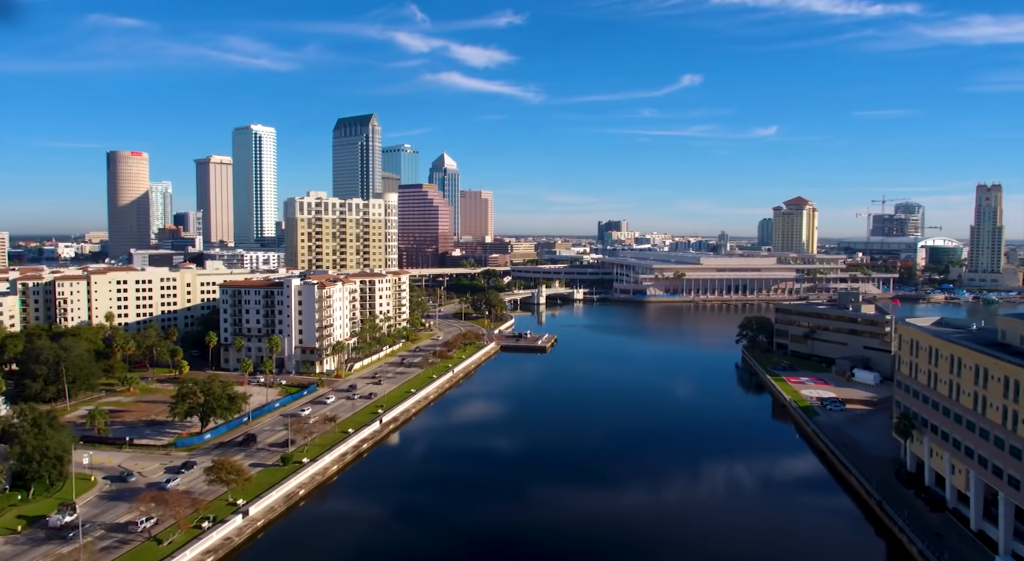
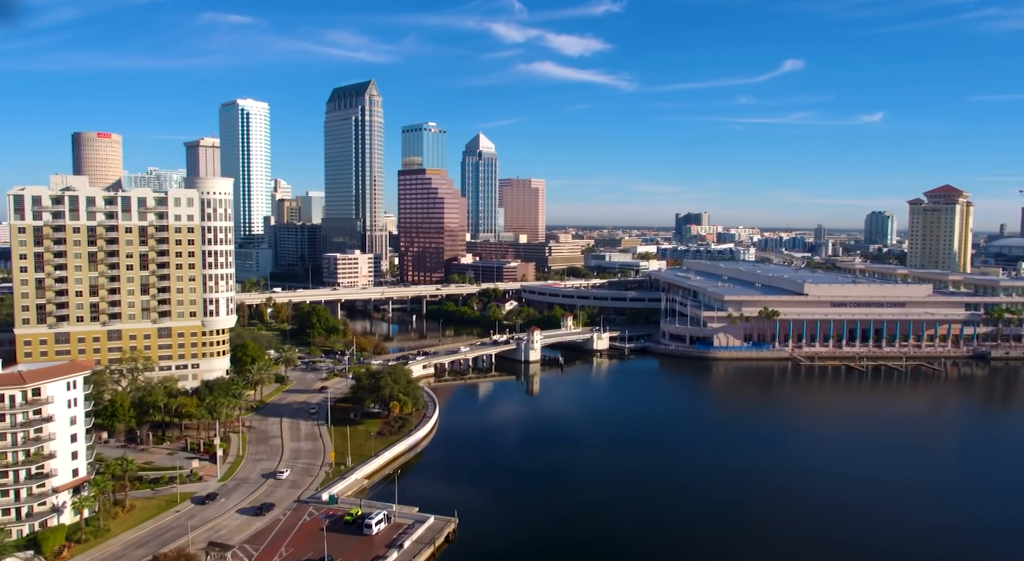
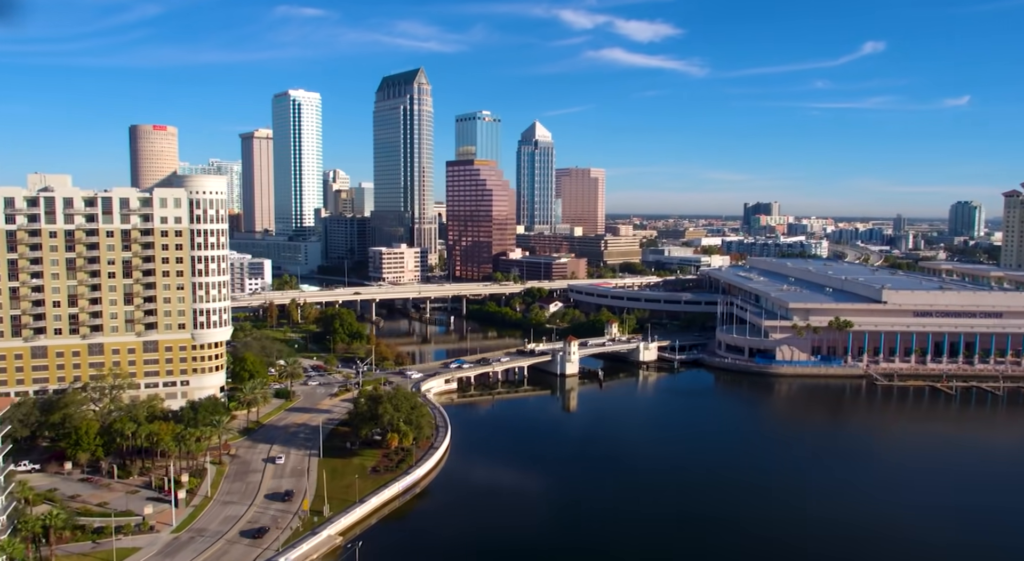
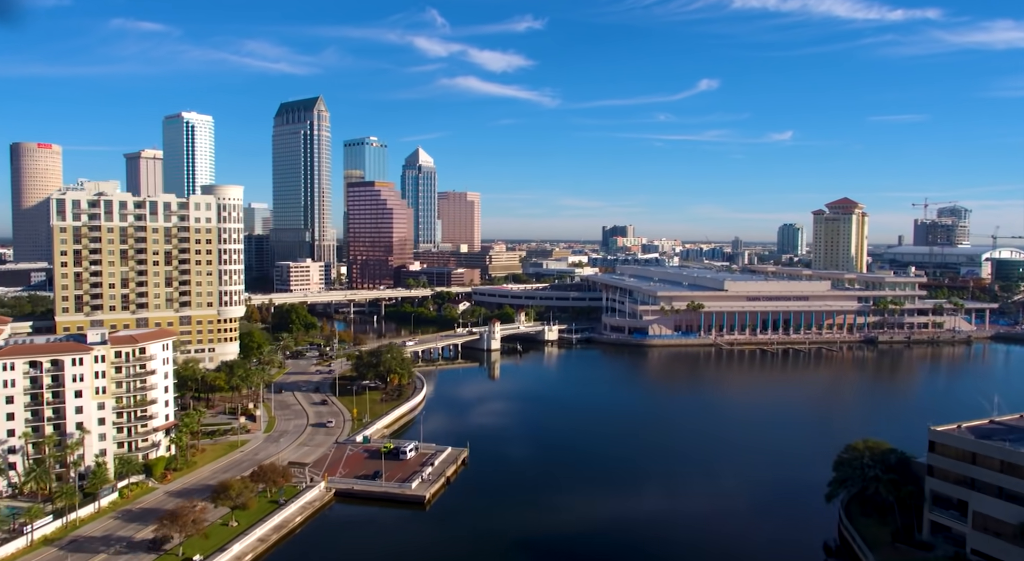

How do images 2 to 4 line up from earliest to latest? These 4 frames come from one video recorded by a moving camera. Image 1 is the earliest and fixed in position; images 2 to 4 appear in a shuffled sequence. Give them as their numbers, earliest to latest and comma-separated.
4, 2, 3
